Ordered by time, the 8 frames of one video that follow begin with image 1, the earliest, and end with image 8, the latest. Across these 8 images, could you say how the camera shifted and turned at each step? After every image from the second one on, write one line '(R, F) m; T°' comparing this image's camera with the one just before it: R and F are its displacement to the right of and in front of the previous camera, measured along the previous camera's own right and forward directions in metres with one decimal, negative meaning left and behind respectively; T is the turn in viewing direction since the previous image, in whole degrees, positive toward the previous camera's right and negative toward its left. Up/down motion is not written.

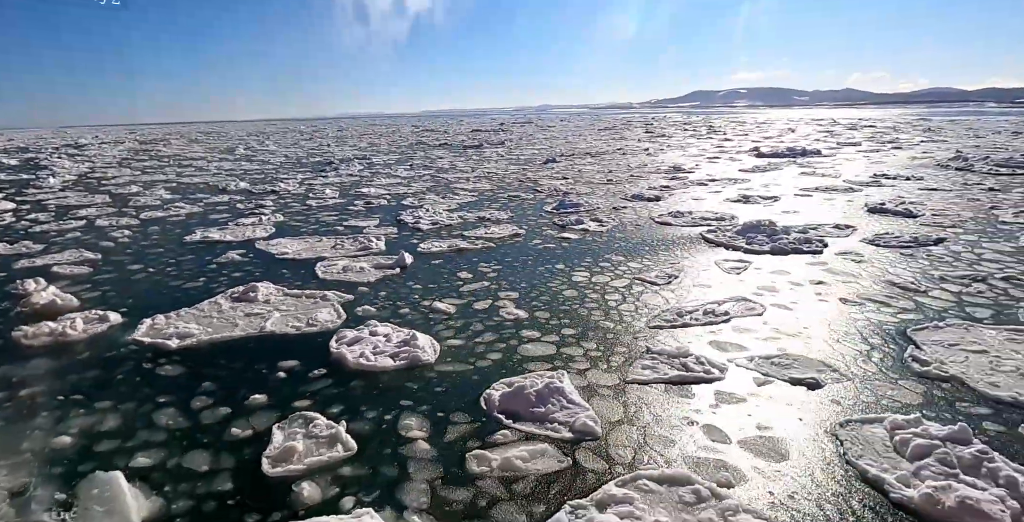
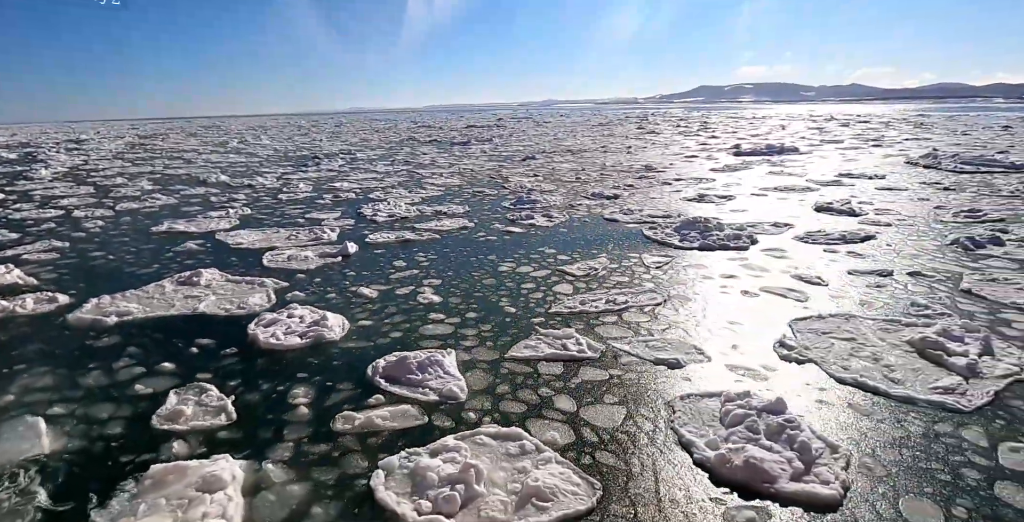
(+0.5, -0.2) m; -1°
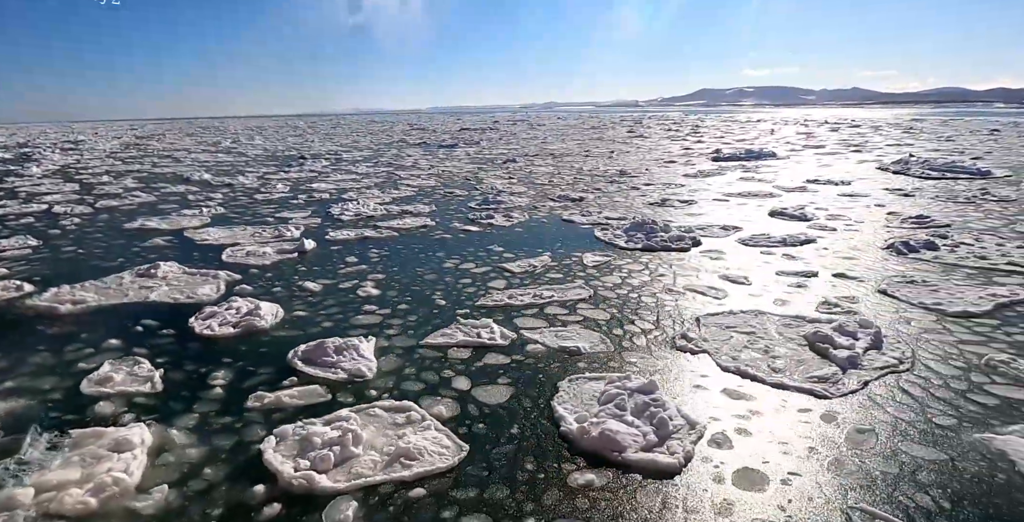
(+0.4, -0.2) m; -1°
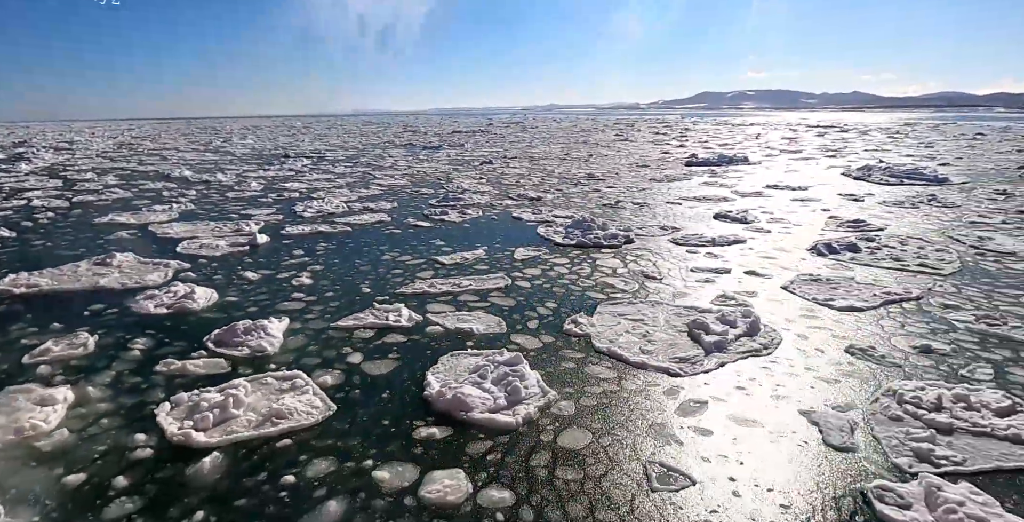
(+0.6, -0.3) m; -1°
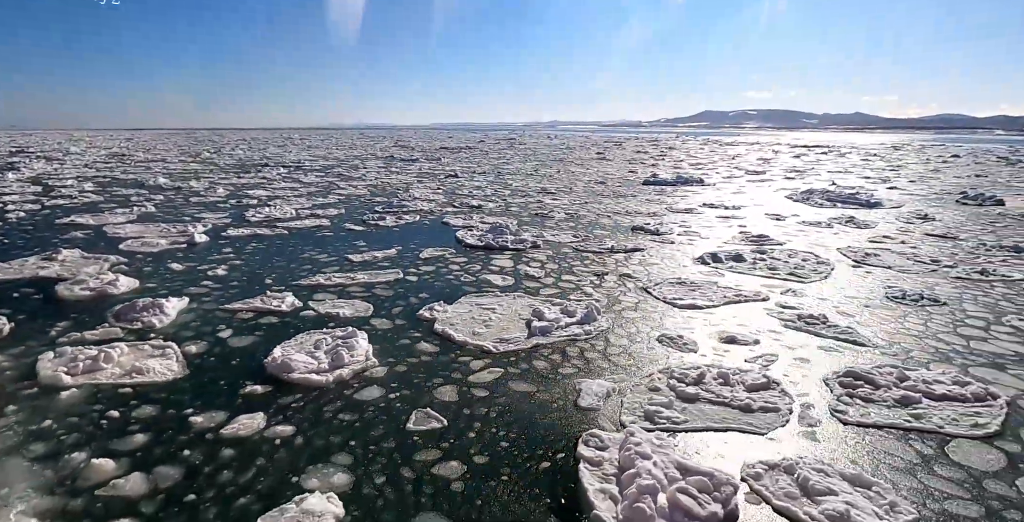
(+1.0, -0.5) m; -1°
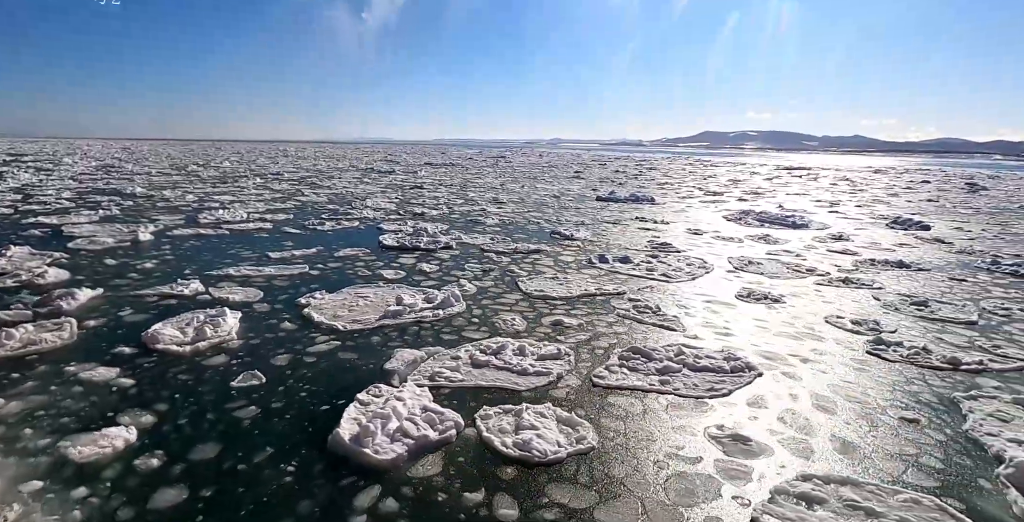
(+1.1, -0.5) m; -1°
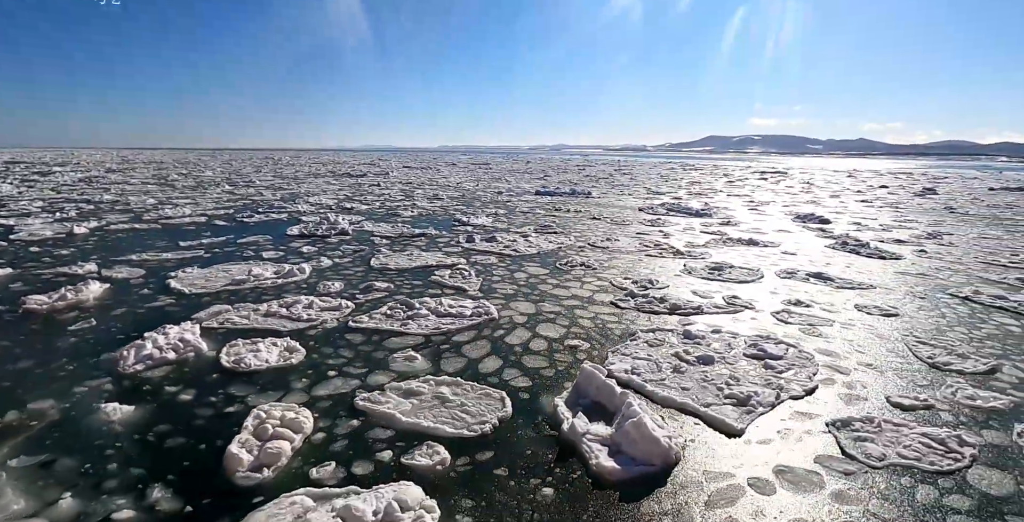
(+1.7, -0.7) m; -2°
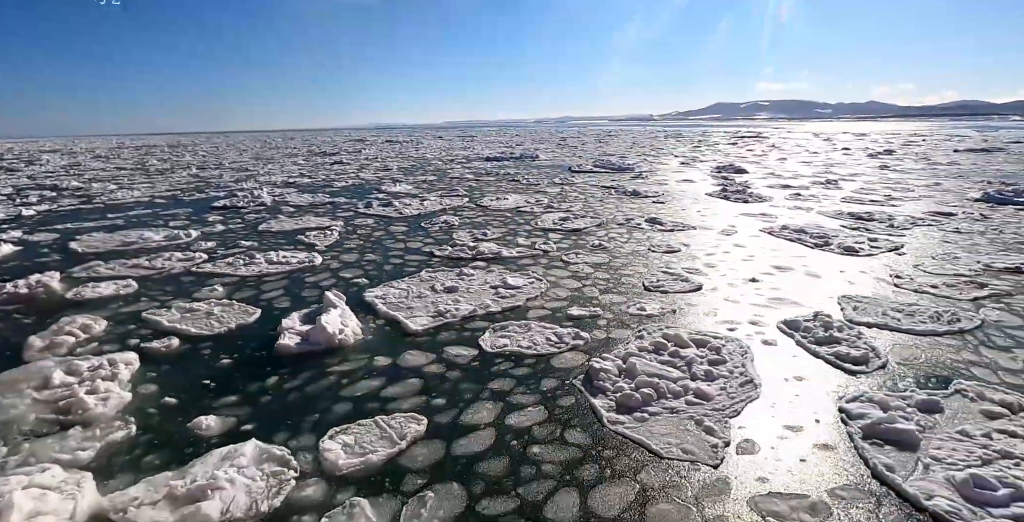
(+1.8, -0.6) m; -3°
